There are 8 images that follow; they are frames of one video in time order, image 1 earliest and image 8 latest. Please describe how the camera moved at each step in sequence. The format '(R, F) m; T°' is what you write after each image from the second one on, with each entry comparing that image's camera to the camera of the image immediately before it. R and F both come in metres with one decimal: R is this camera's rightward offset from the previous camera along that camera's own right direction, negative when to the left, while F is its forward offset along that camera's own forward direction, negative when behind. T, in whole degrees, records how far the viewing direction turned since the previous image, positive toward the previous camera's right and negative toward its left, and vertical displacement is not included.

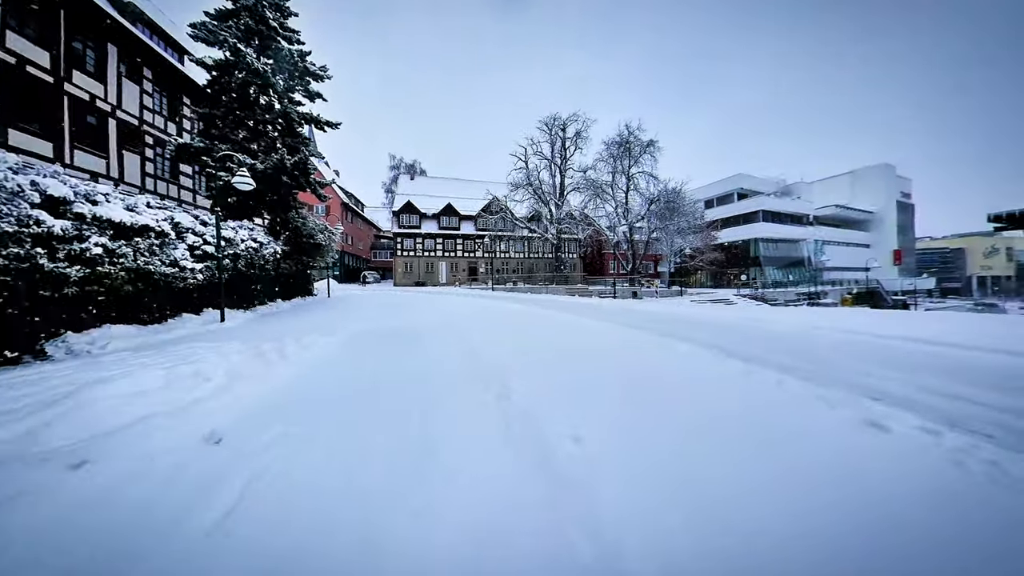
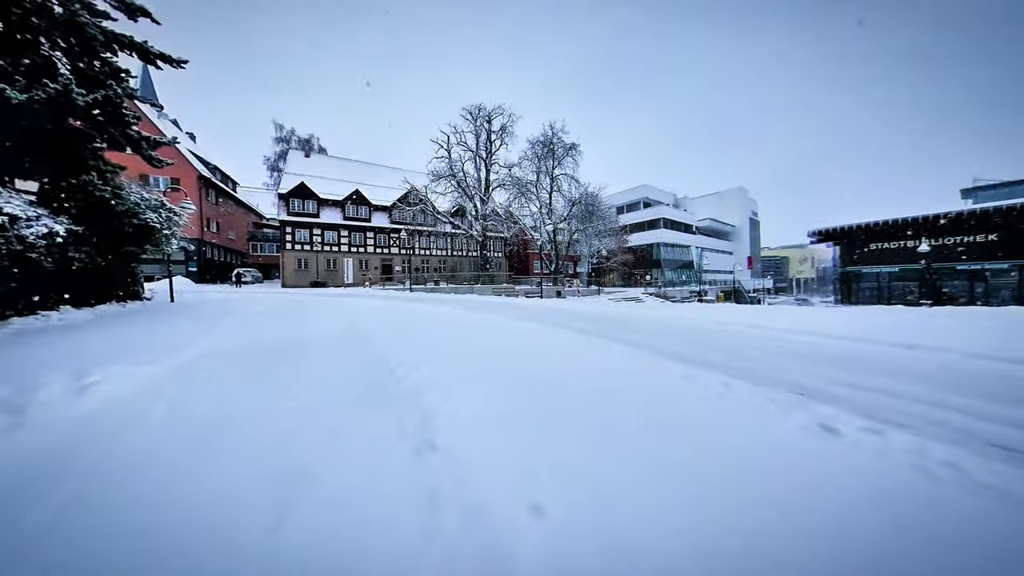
(+0.1, +0.8) m; +12°
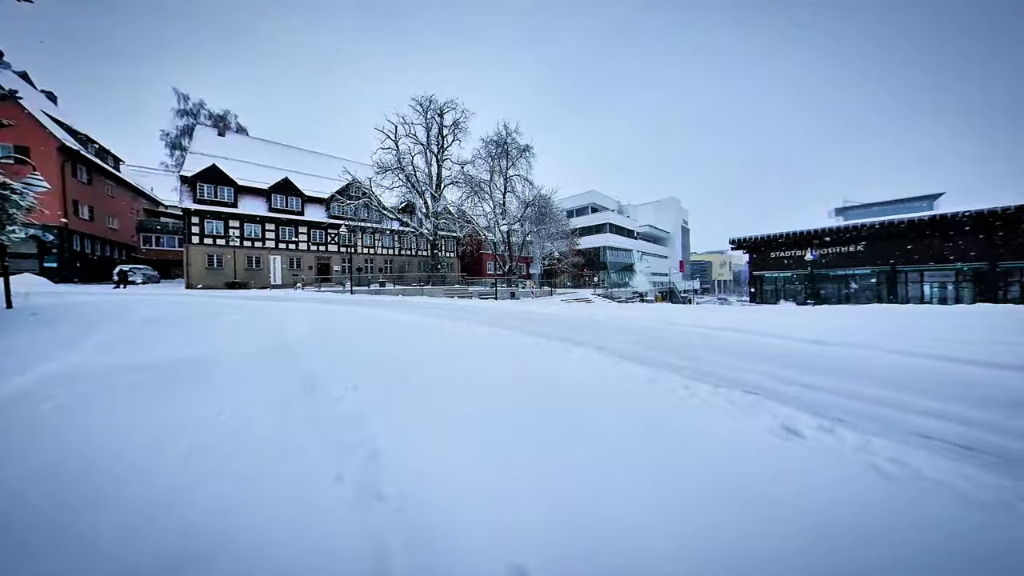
(0.0, +0.5) m; +7°
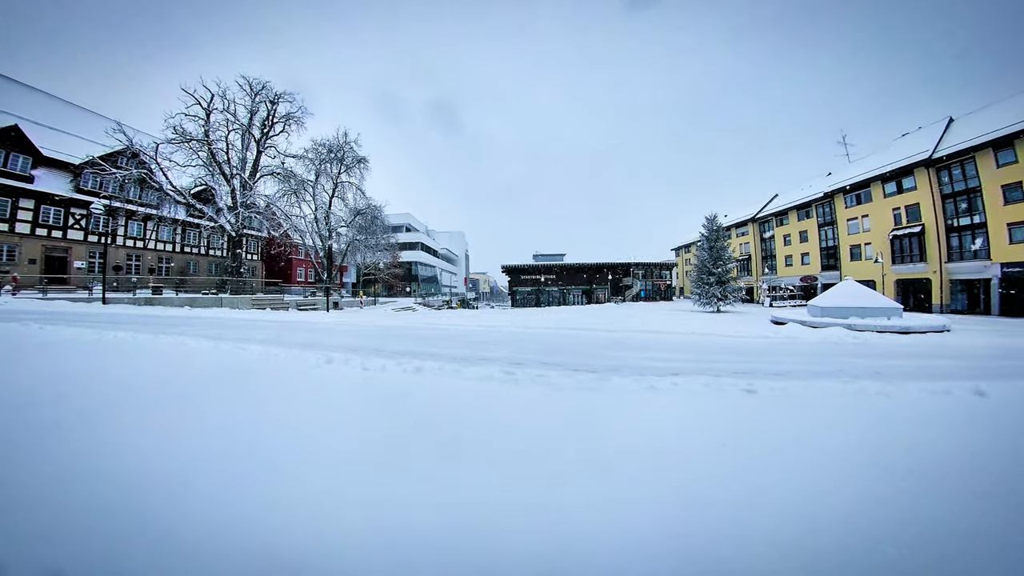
(-0.1, -2.3) m; +27°
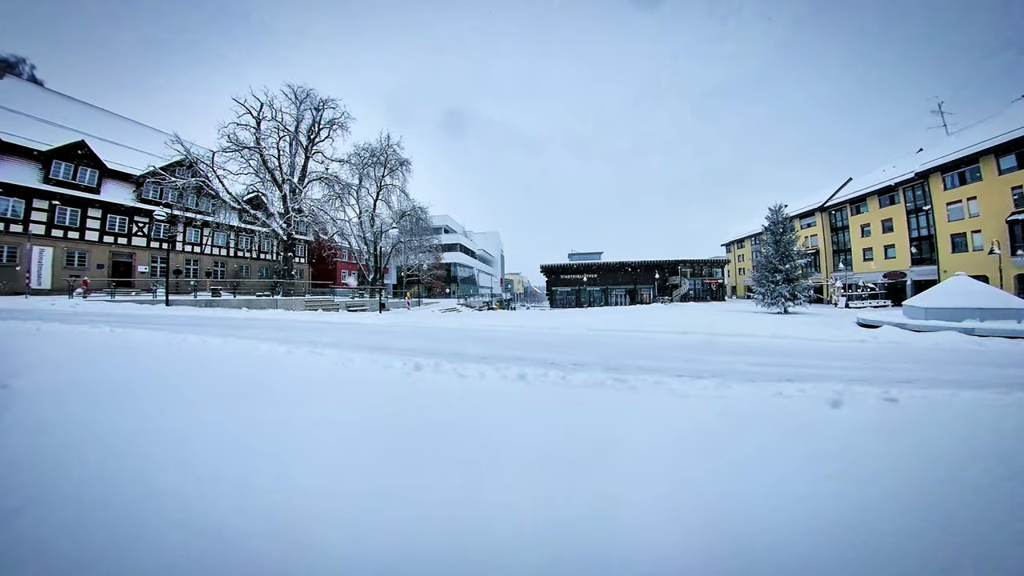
(-1.2, +0.3) m; -4°
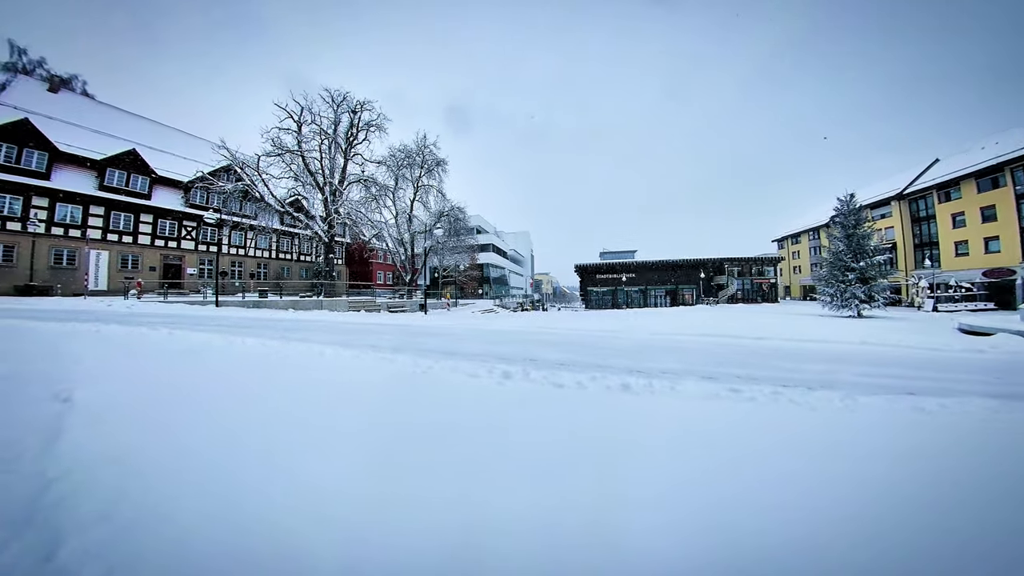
(-1.0, +0.3) m; -3°
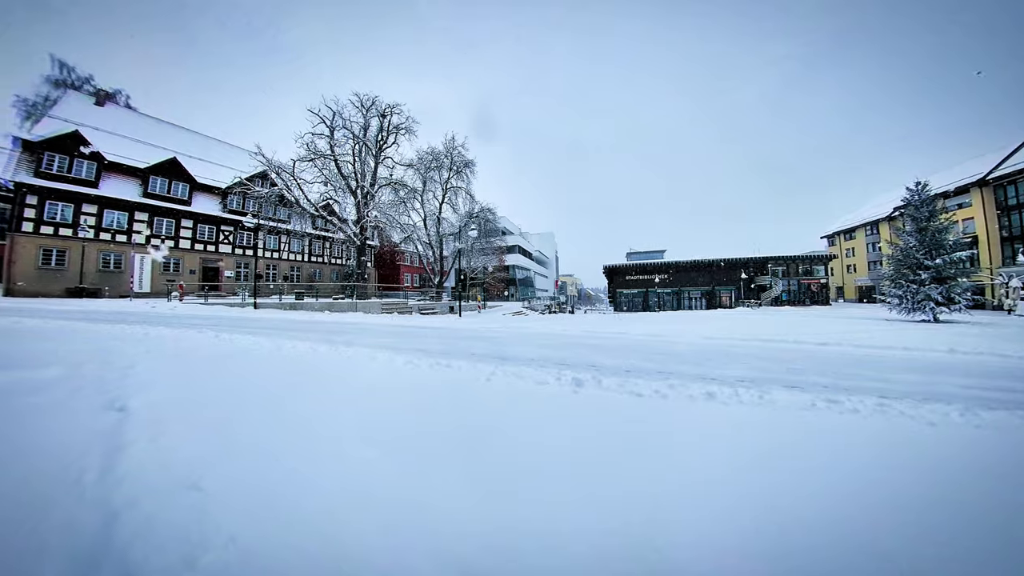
(-0.7, +0.2) m; -3°
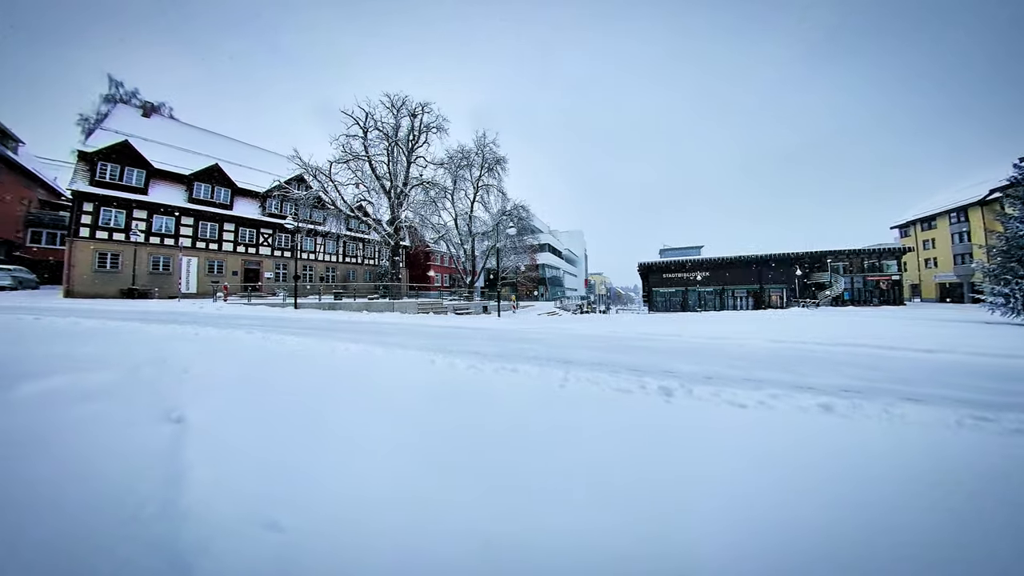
(-0.7, +0.4) m; -3°
